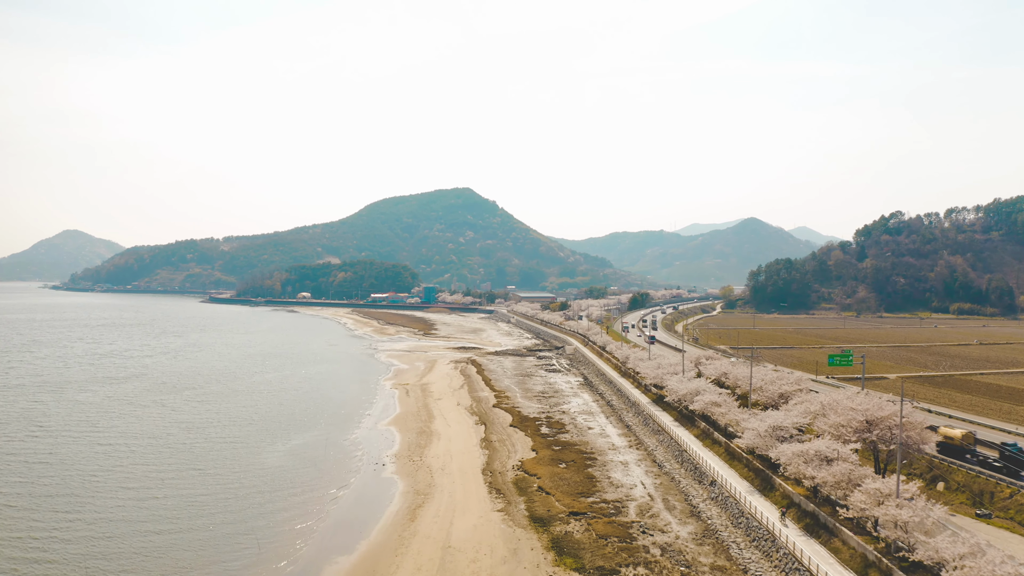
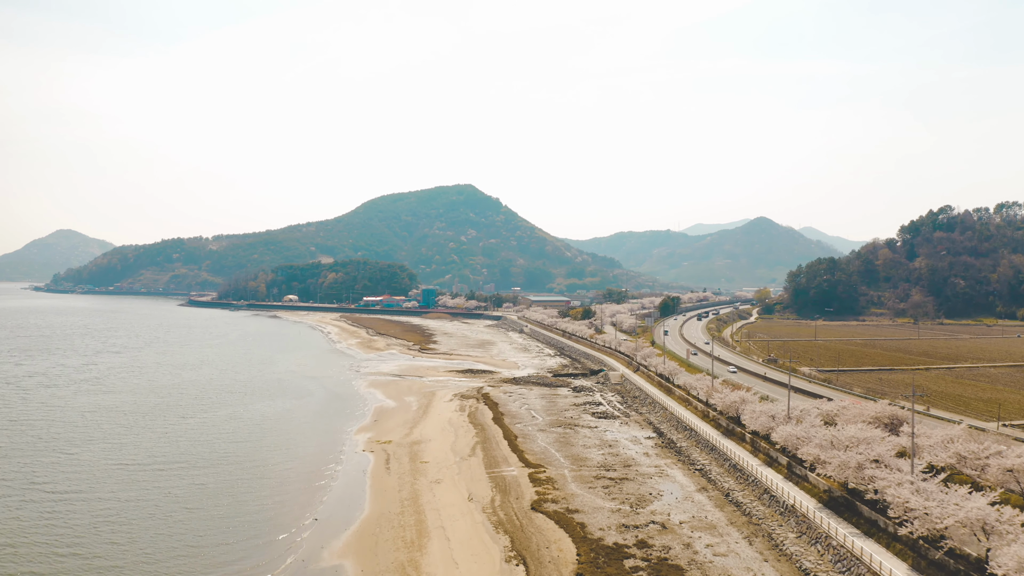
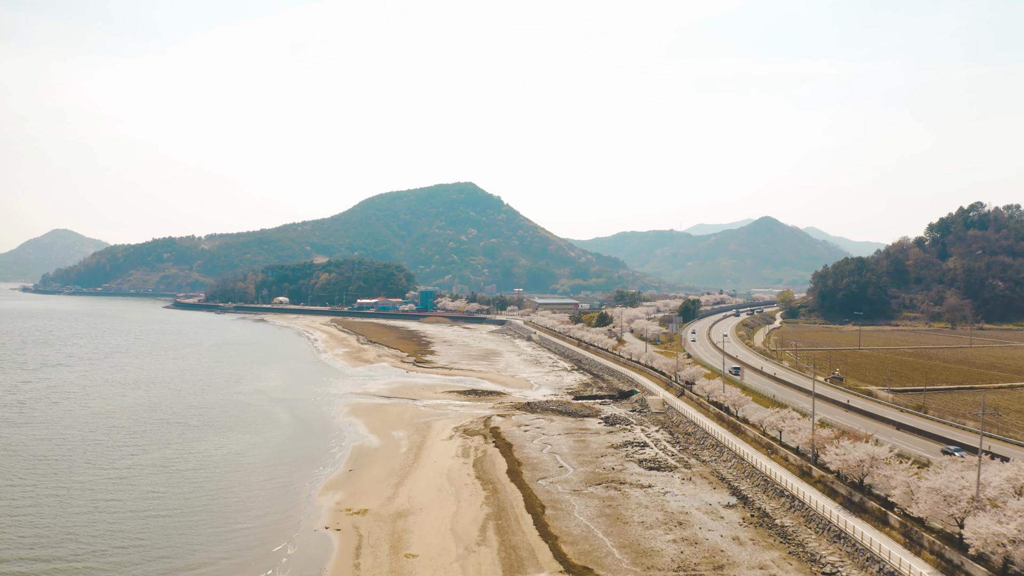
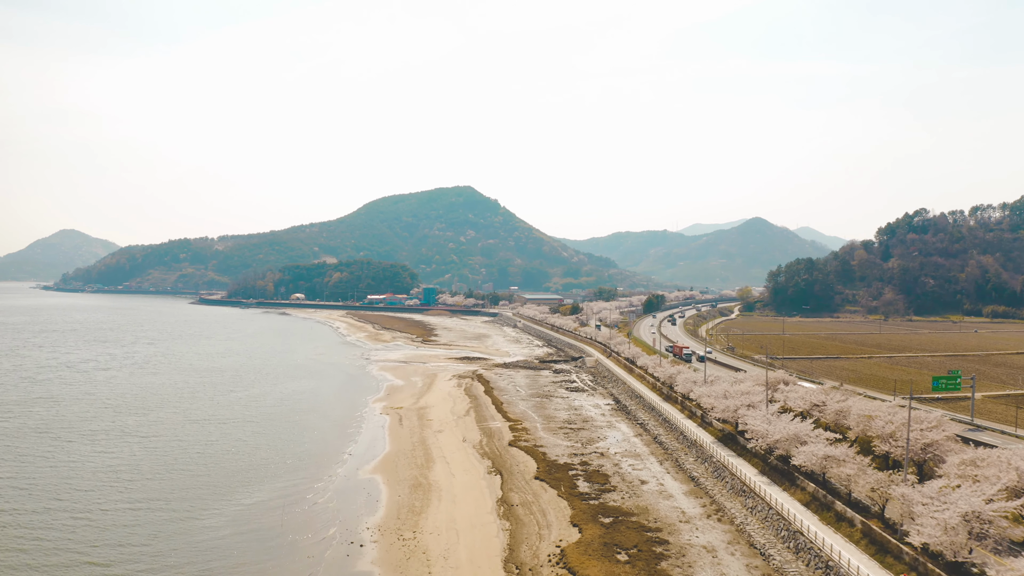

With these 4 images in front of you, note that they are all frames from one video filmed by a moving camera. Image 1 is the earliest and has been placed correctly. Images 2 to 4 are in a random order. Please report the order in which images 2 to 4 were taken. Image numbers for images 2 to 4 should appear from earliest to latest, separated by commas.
4, 2, 3
